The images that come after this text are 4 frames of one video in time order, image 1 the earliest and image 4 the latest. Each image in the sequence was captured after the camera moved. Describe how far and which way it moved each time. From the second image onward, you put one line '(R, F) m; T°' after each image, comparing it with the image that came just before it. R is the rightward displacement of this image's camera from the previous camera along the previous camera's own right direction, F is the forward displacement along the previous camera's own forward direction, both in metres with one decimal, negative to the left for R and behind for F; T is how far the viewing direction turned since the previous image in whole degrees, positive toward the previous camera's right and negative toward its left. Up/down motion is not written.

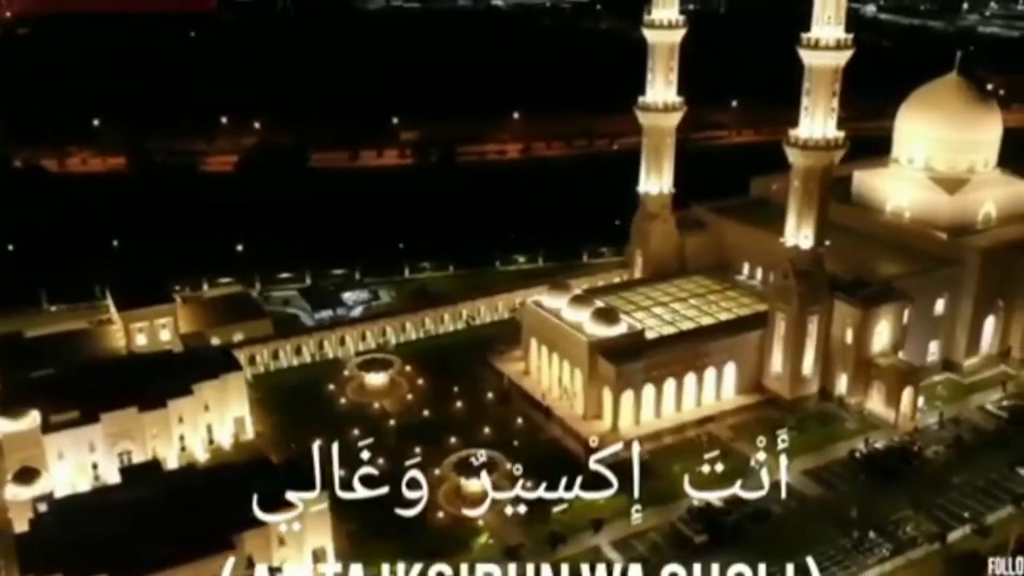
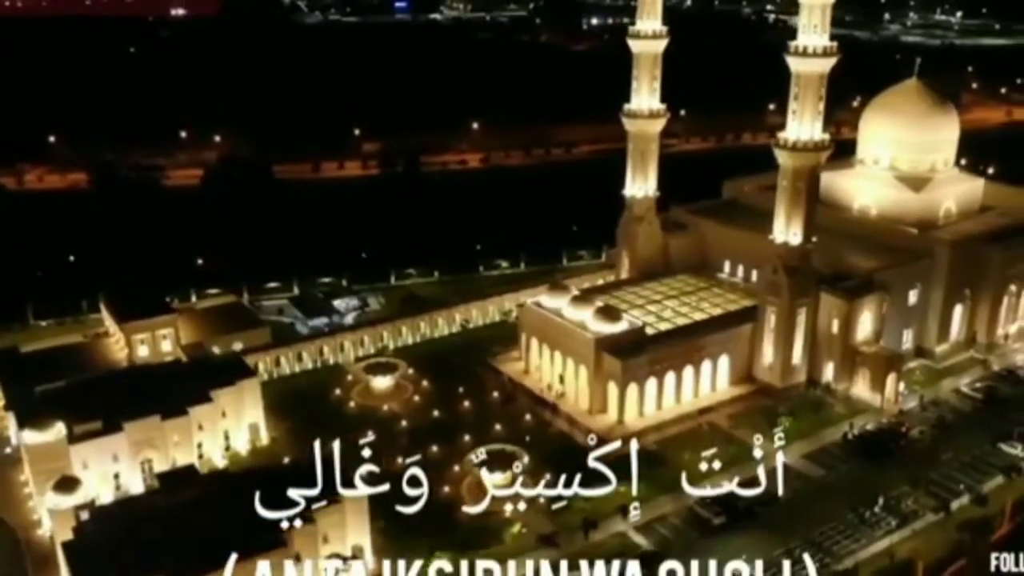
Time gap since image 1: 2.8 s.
(-2.2, -0.8) m; +4°
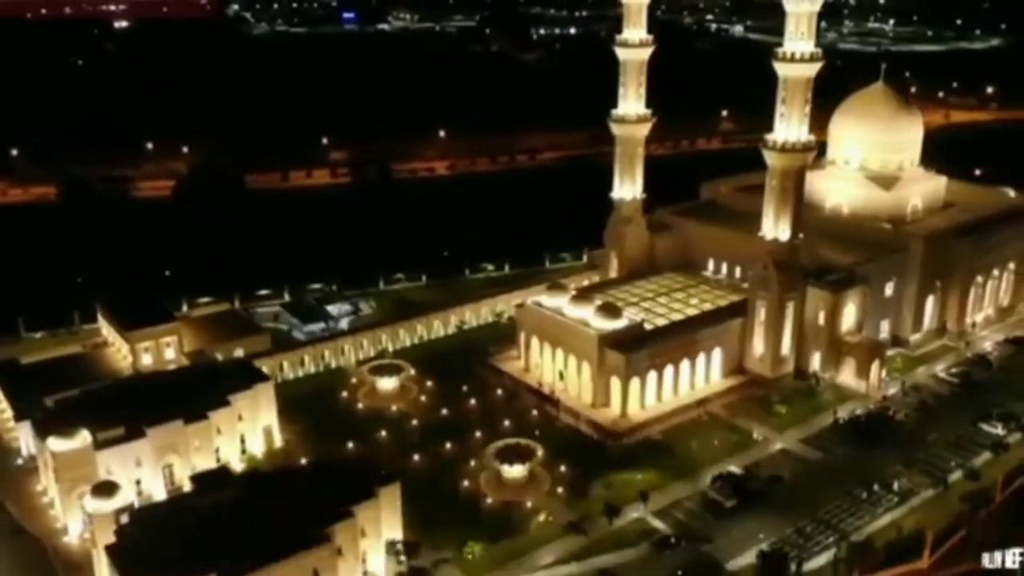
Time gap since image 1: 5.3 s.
(-1.9, -0.8) m; +4°
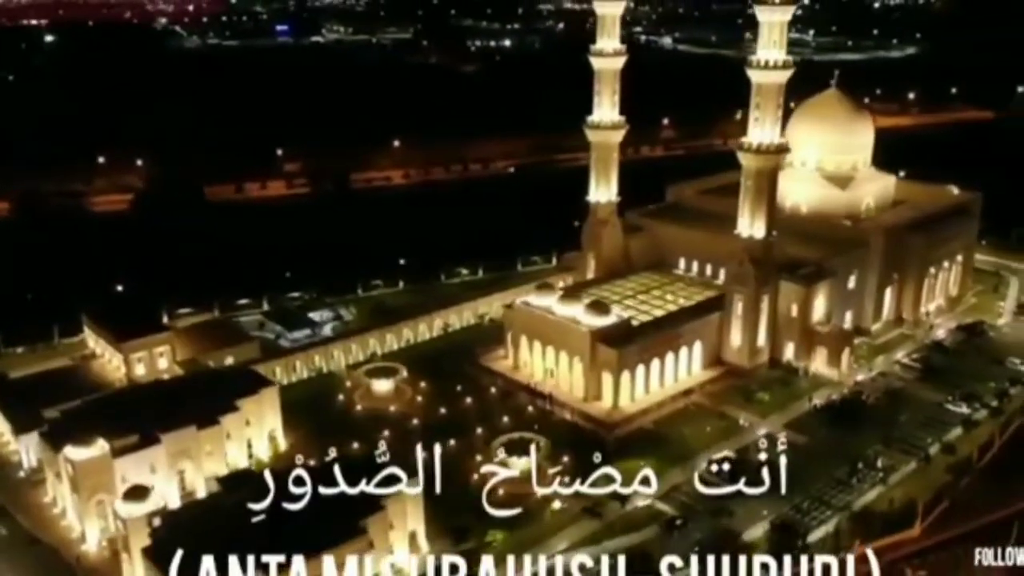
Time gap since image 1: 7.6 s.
(-2.0, -0.8) m; +5°
